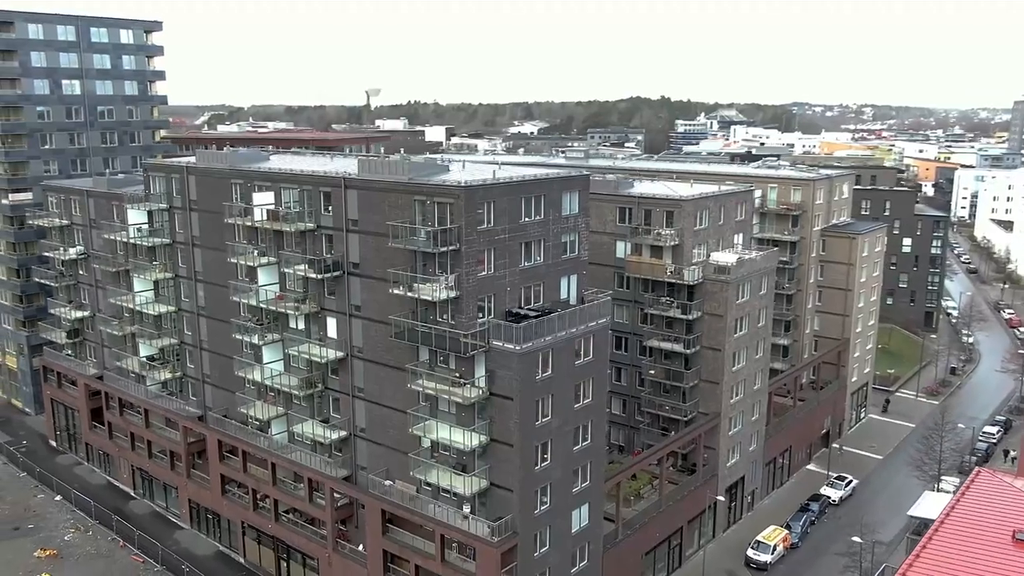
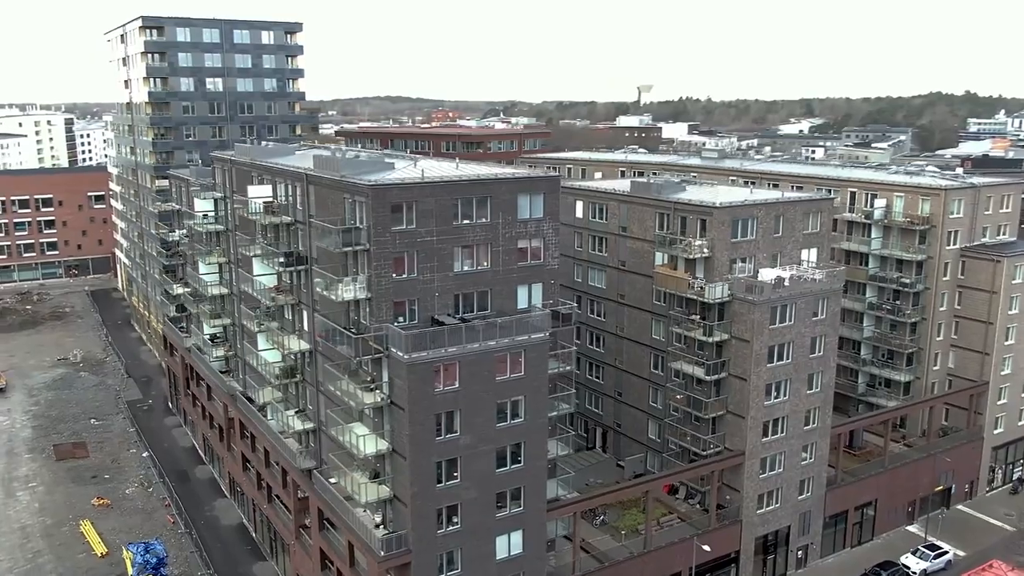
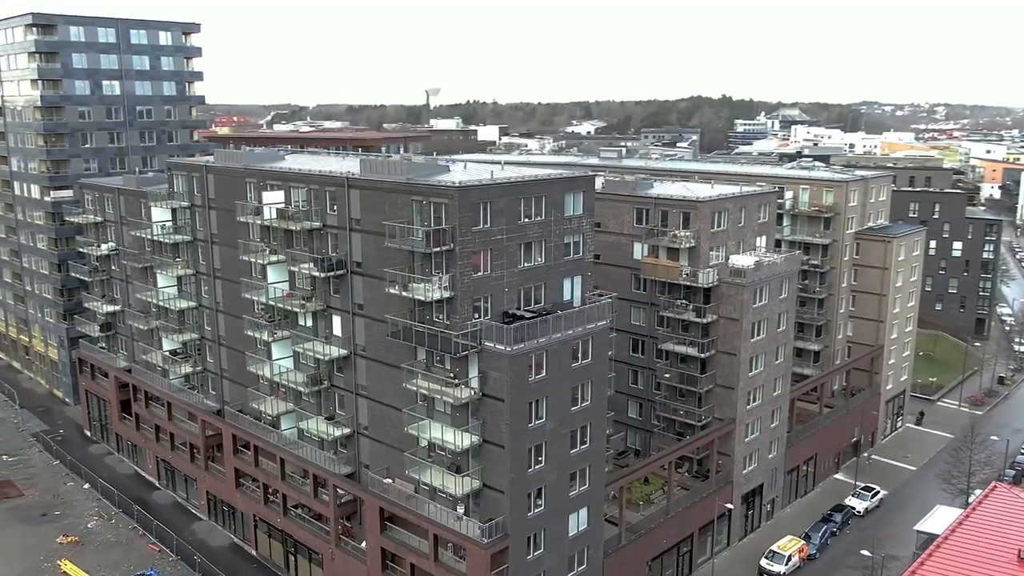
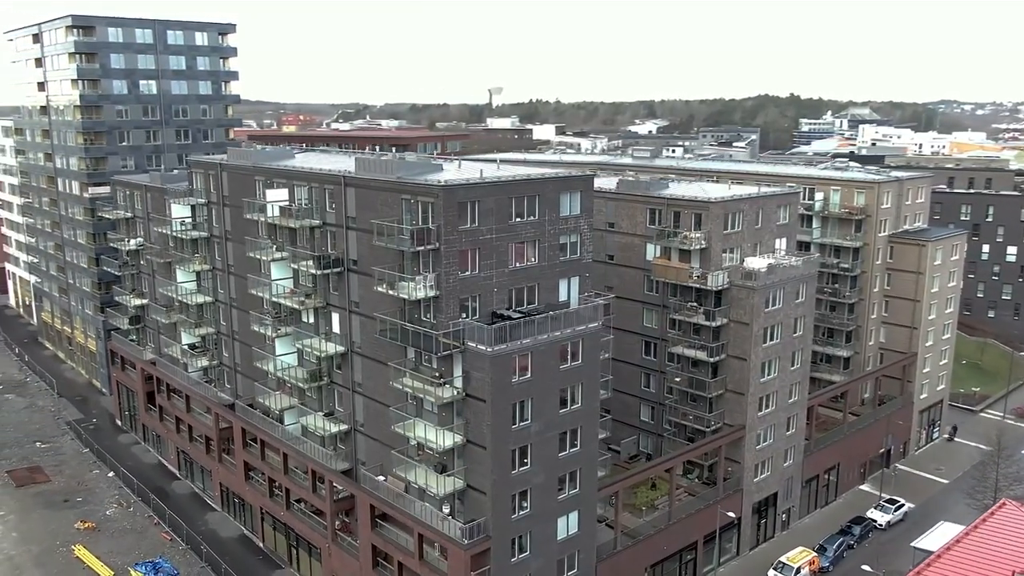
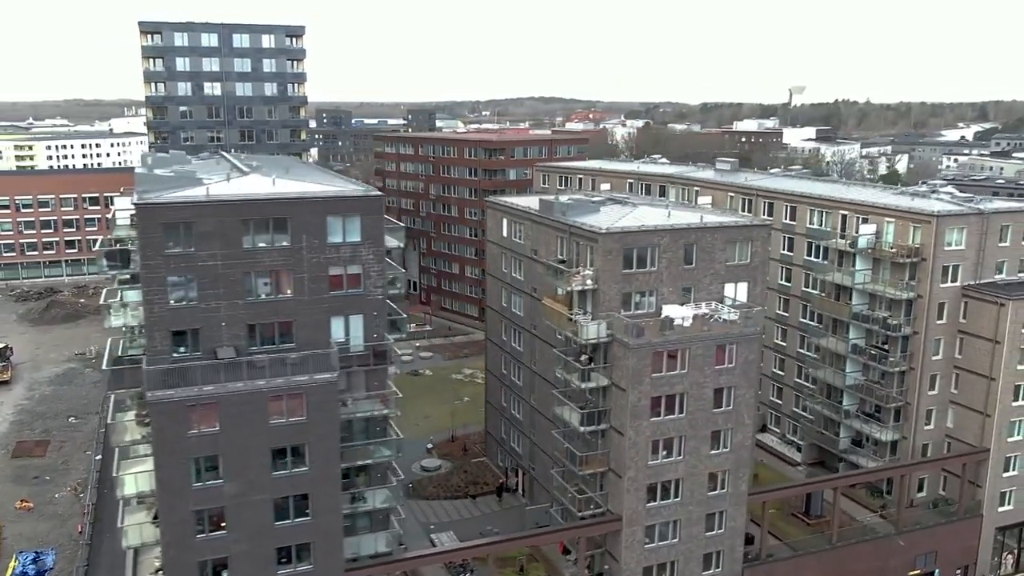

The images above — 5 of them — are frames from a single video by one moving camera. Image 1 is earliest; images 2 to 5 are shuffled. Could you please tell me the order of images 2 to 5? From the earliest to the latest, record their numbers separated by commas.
3, 4, 2, 5
